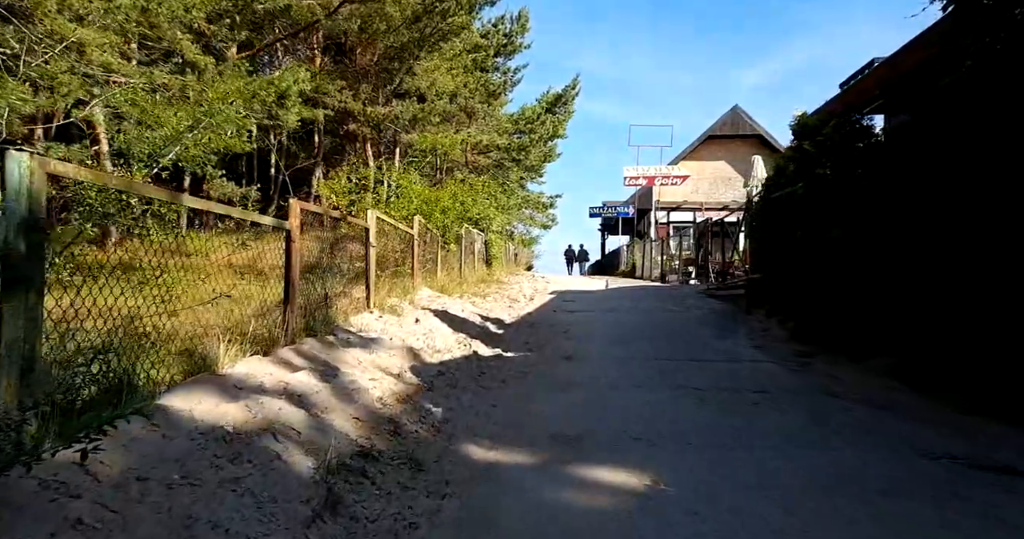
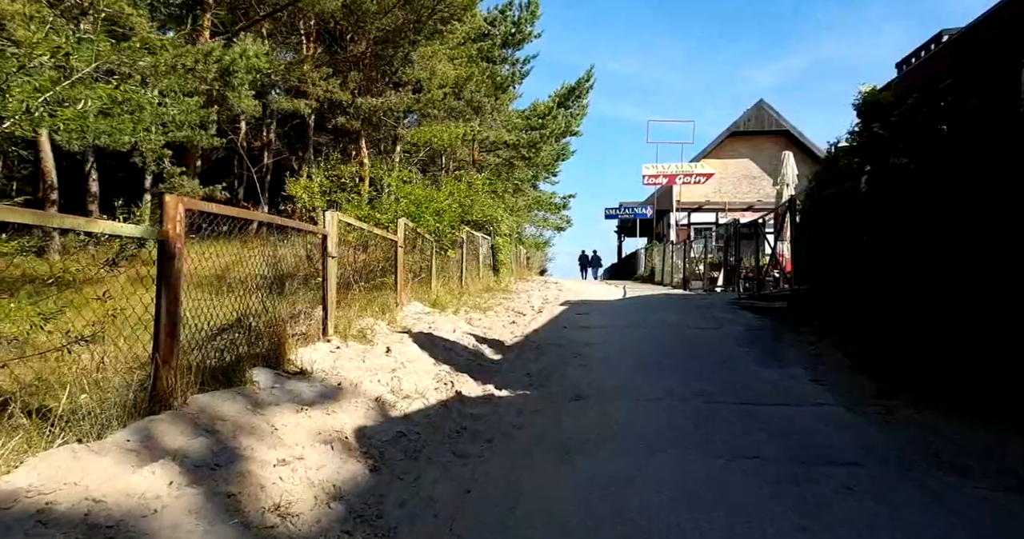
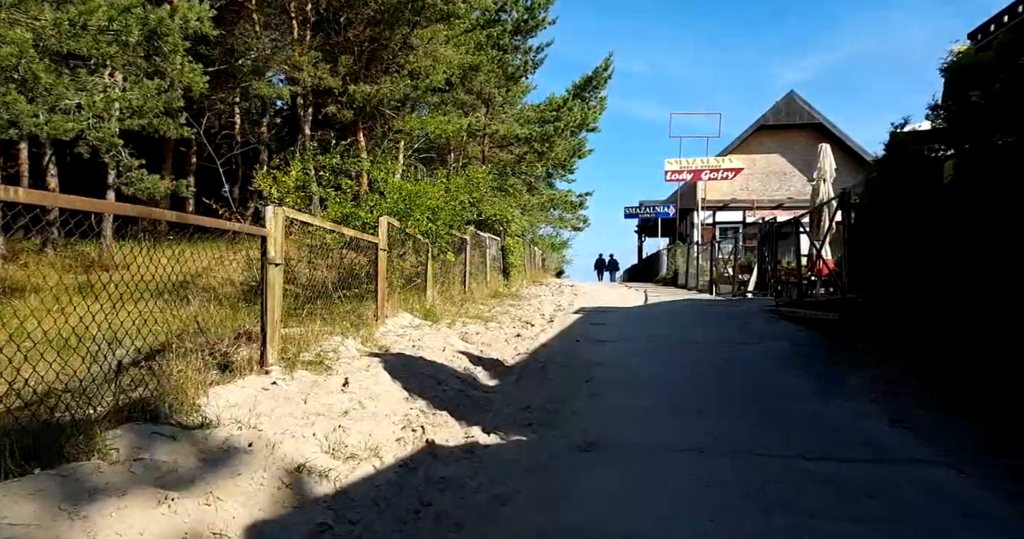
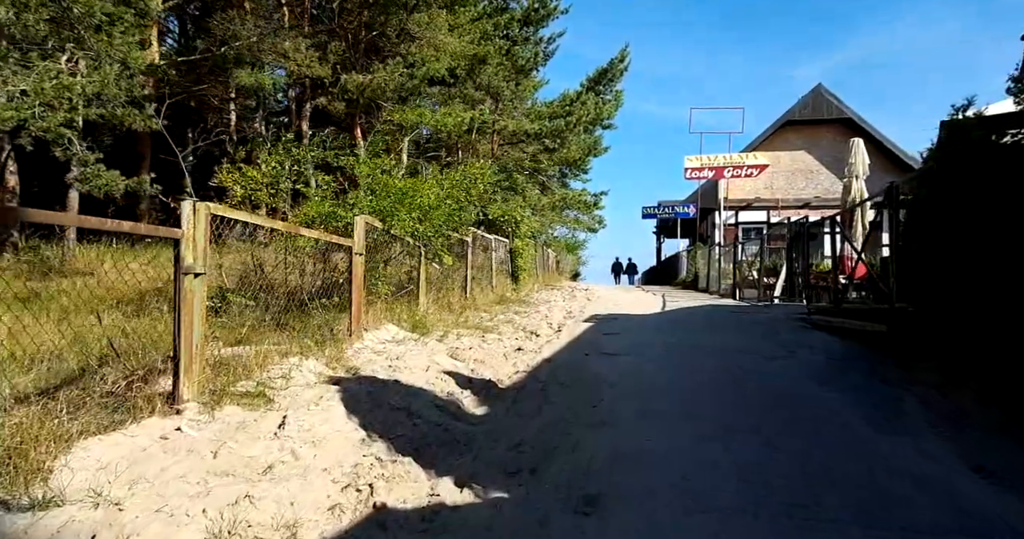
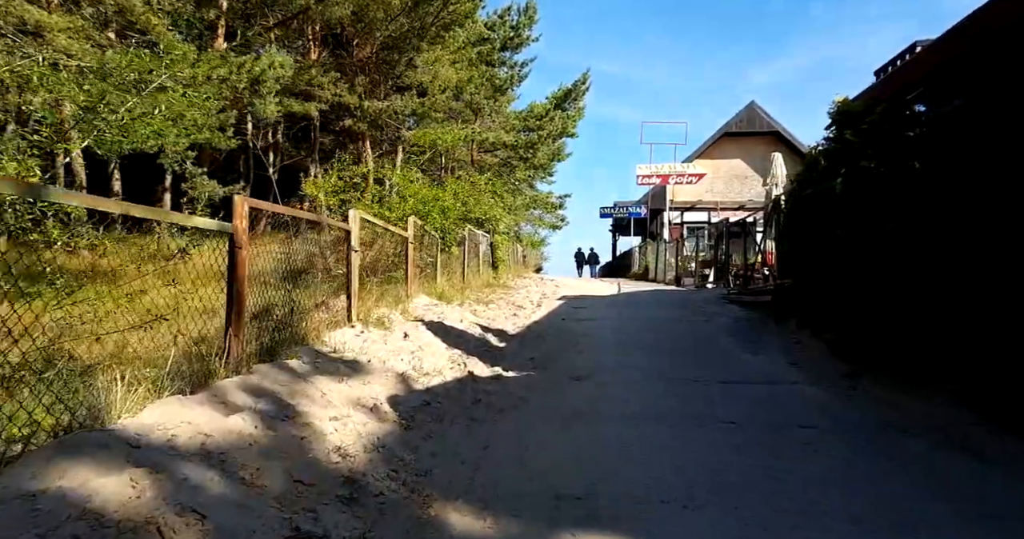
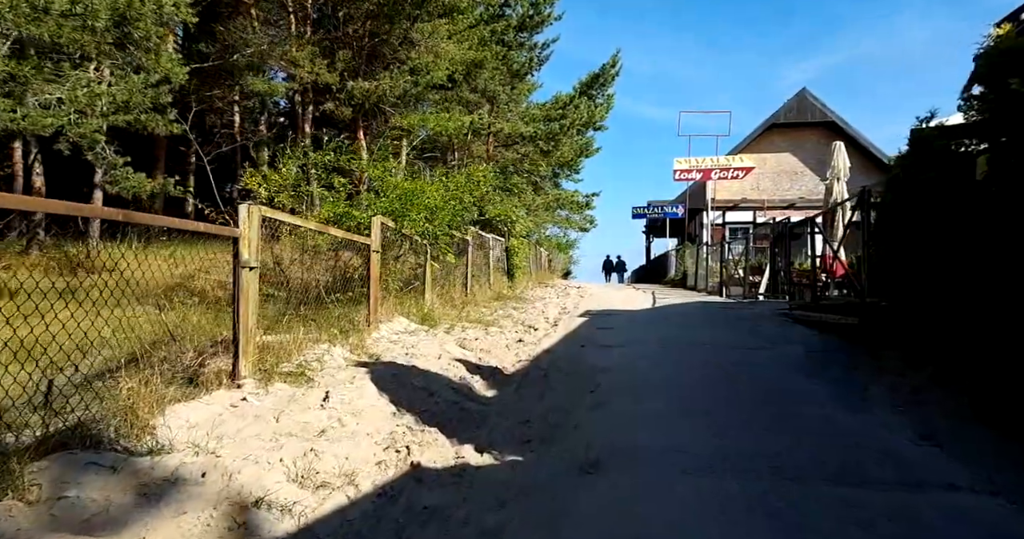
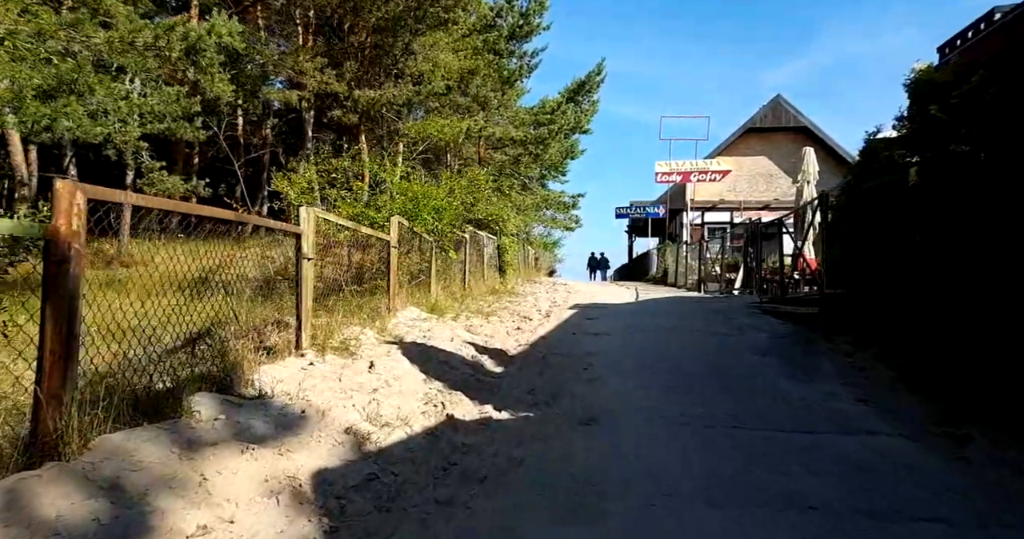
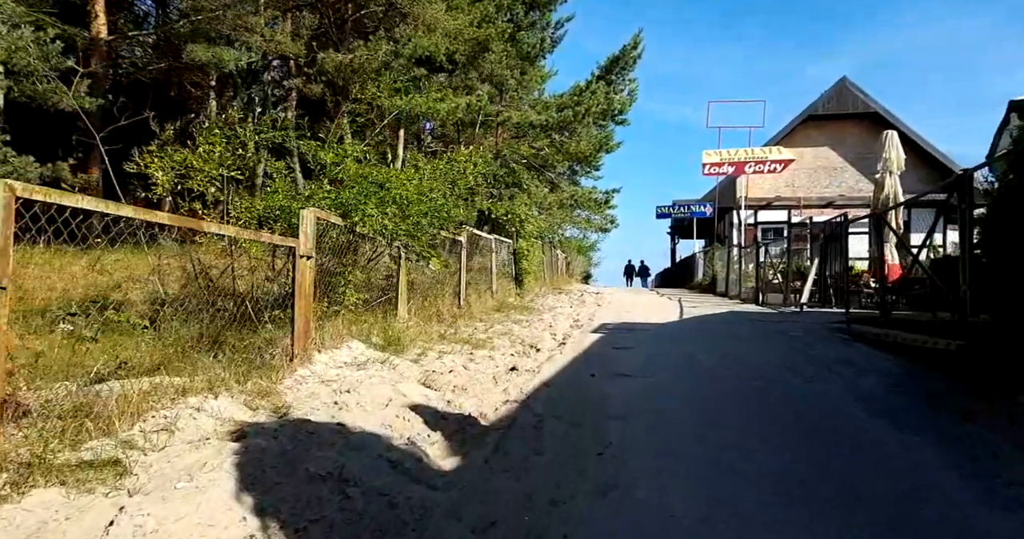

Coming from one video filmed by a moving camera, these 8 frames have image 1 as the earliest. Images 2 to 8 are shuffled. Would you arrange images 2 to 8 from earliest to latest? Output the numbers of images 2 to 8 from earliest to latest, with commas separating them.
5, 2, 7, 3, 6, 4, 8
